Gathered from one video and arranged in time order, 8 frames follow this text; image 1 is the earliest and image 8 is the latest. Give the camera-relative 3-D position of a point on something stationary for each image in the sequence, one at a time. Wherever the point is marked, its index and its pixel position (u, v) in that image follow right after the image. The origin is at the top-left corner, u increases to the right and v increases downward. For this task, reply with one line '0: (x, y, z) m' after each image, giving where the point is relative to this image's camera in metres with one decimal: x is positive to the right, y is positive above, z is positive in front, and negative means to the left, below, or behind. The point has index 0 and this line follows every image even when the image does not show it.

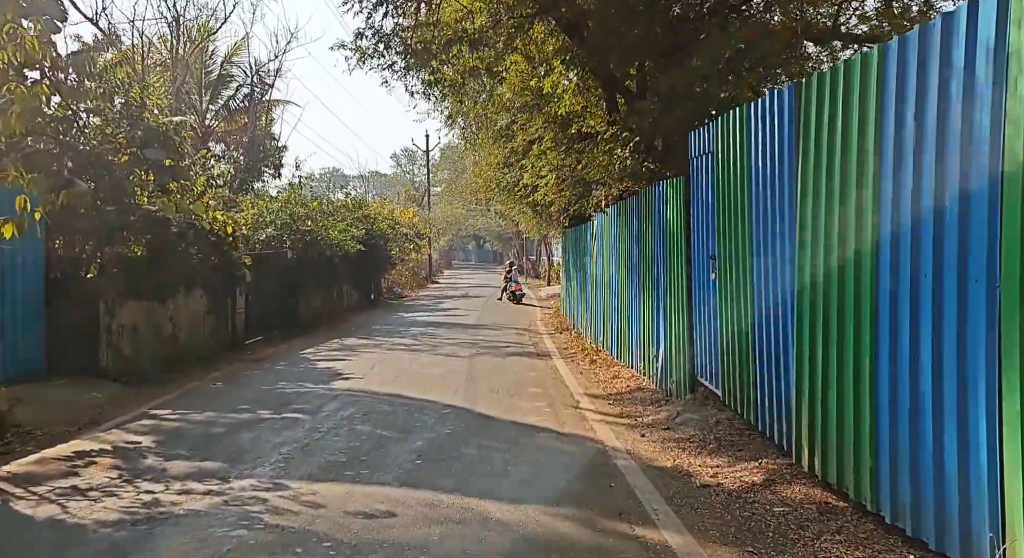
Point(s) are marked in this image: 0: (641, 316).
0: (+1.8, -0.5, +12.6) m
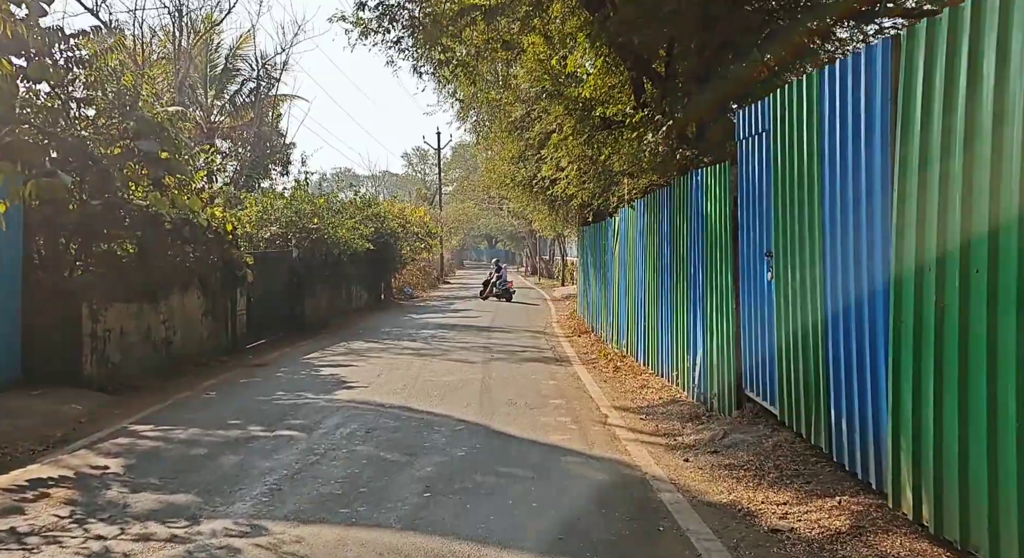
0: (+2.0, -0.5, +11.5) m
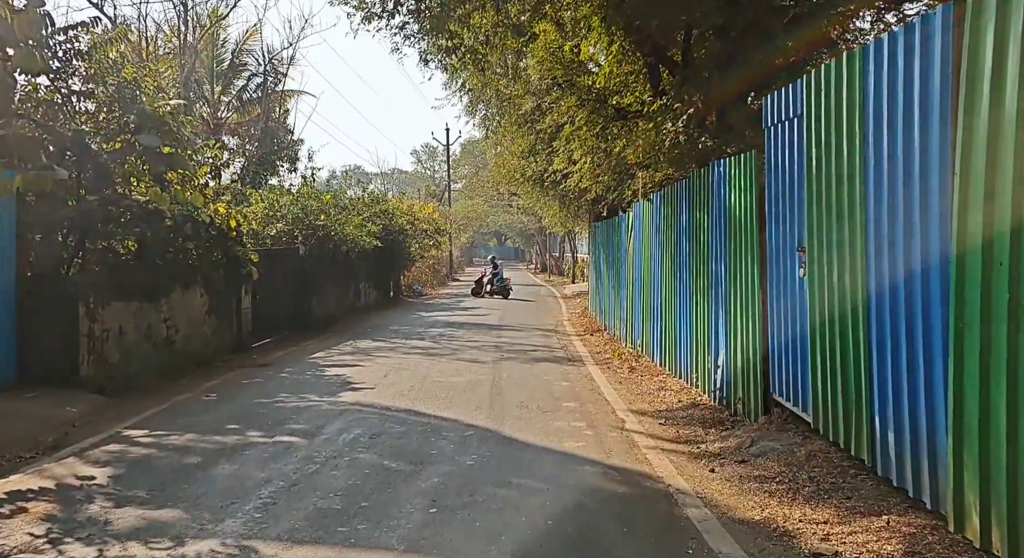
0: (+2.1, -0.5, +11.0) m
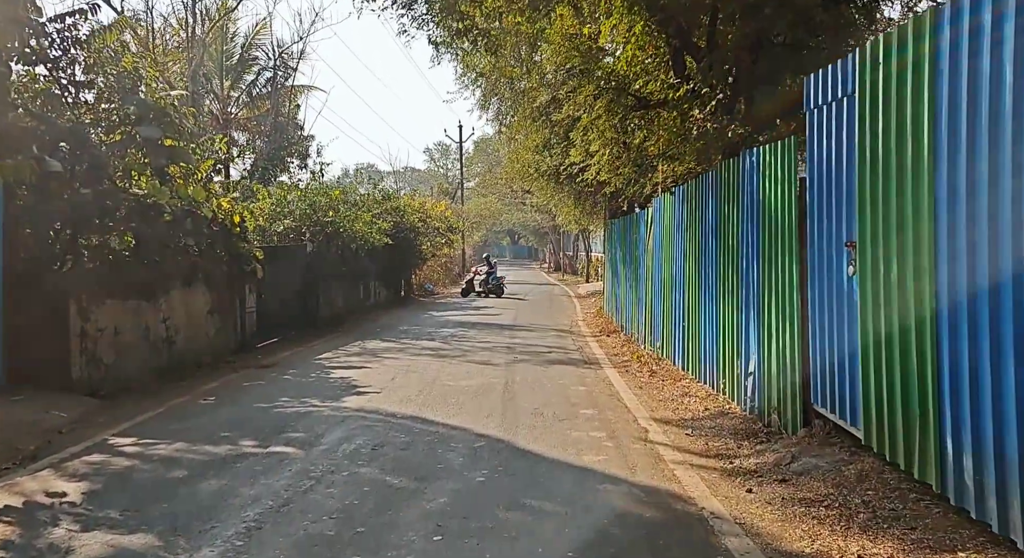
0: (+2.3, -0.5, +10.3) m
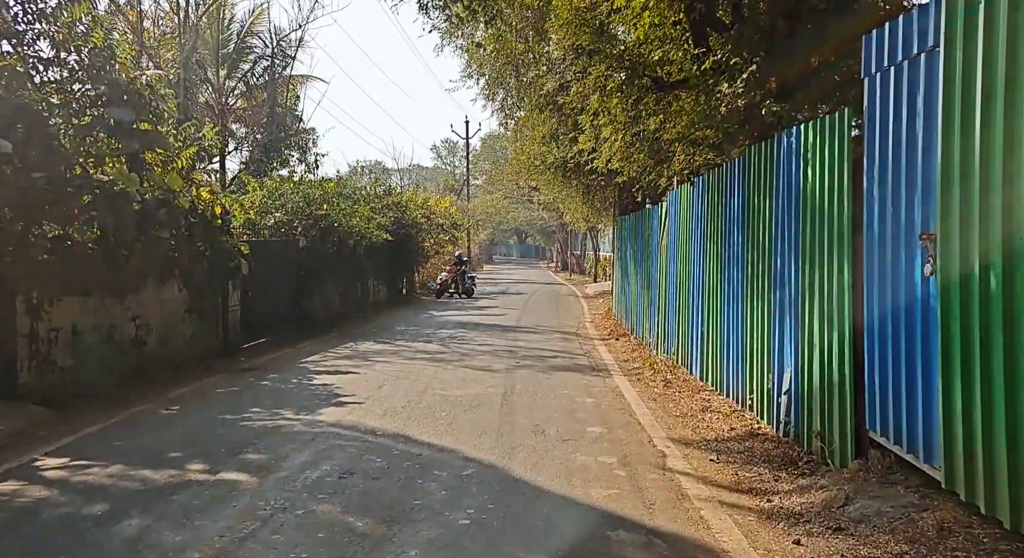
0: (+2.3, -0.5, +9.1) m
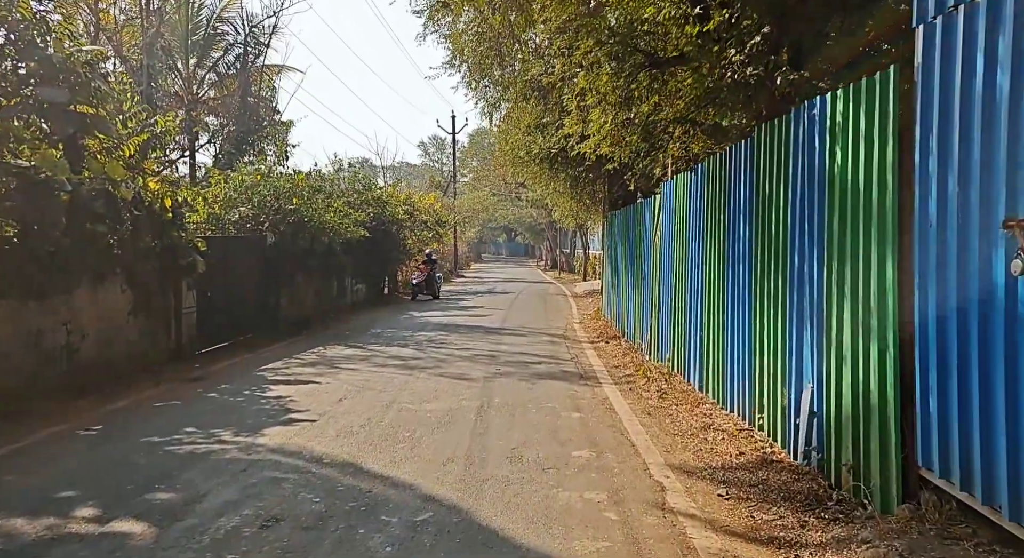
0: (+2.0, -0.5, +7.8) m
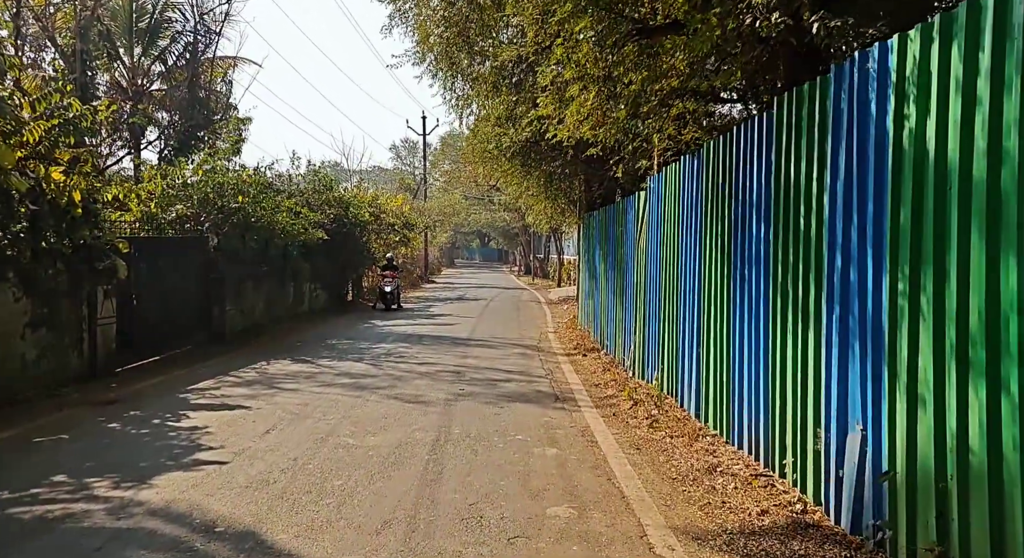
0: (+1.8, -0.5, +6.2) m
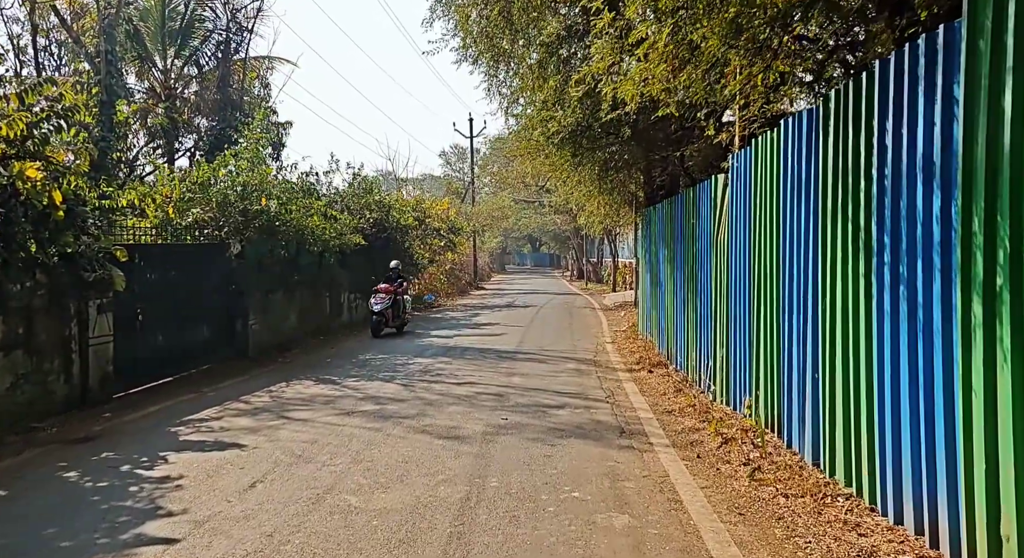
0: (+2.0, -0.5, +4.1) m
